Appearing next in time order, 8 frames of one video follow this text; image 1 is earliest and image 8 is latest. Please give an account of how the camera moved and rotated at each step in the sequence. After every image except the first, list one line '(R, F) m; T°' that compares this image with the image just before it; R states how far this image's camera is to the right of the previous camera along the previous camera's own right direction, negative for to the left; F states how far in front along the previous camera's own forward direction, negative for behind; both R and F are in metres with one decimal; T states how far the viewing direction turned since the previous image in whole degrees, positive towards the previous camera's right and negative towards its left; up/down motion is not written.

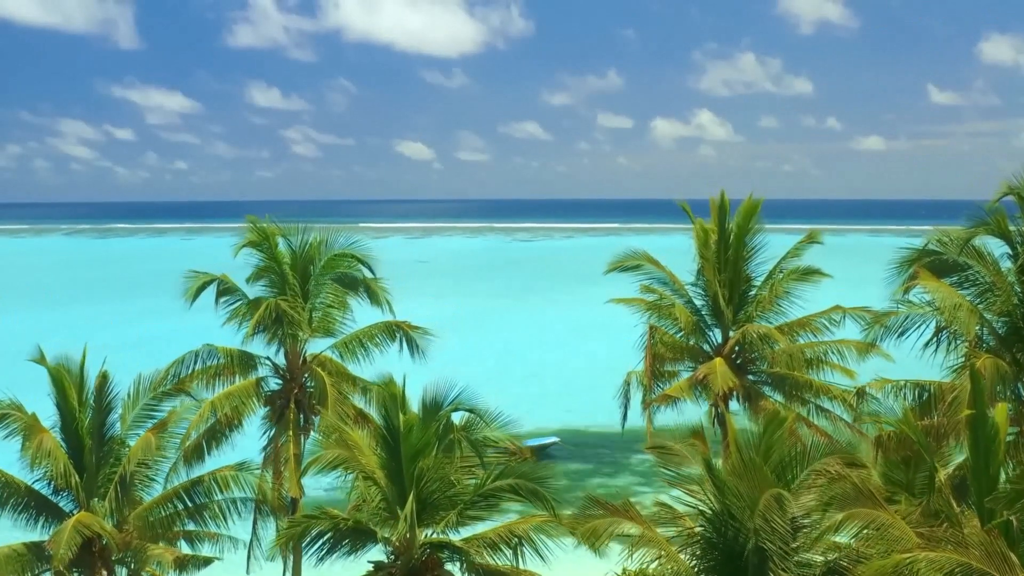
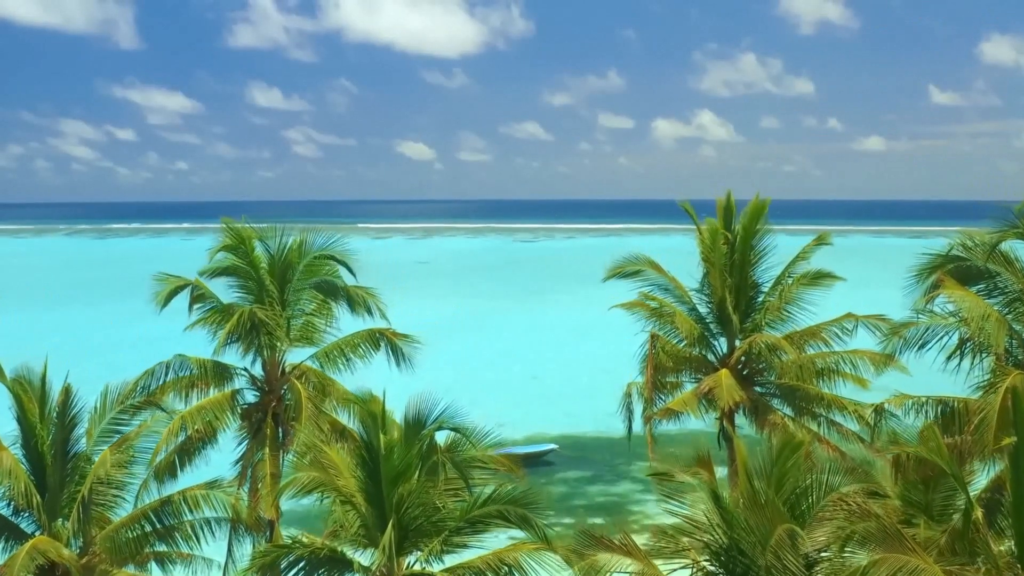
(+0.1, +0.4) m; 0°
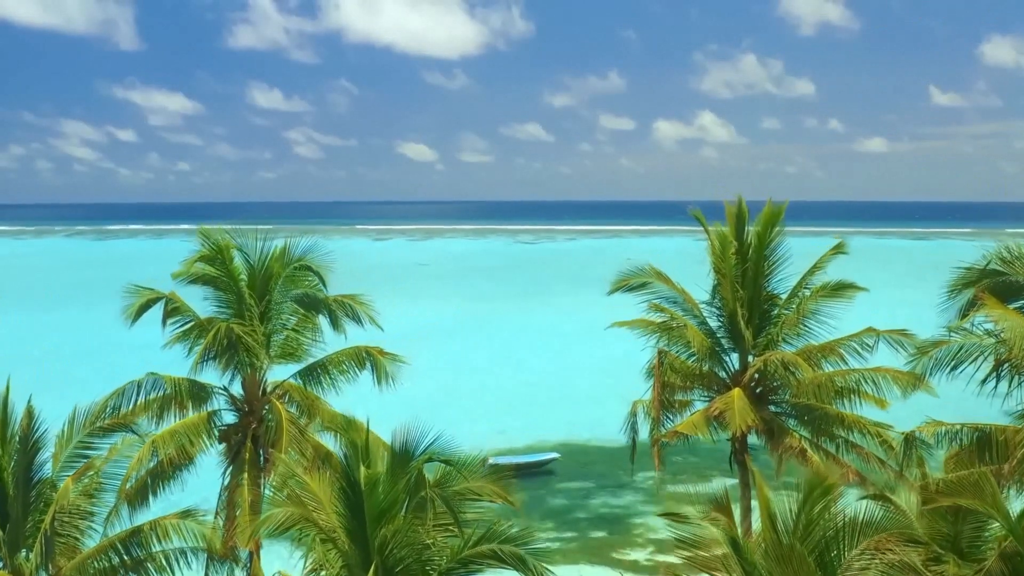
(0.0, +0.4) m; 0°
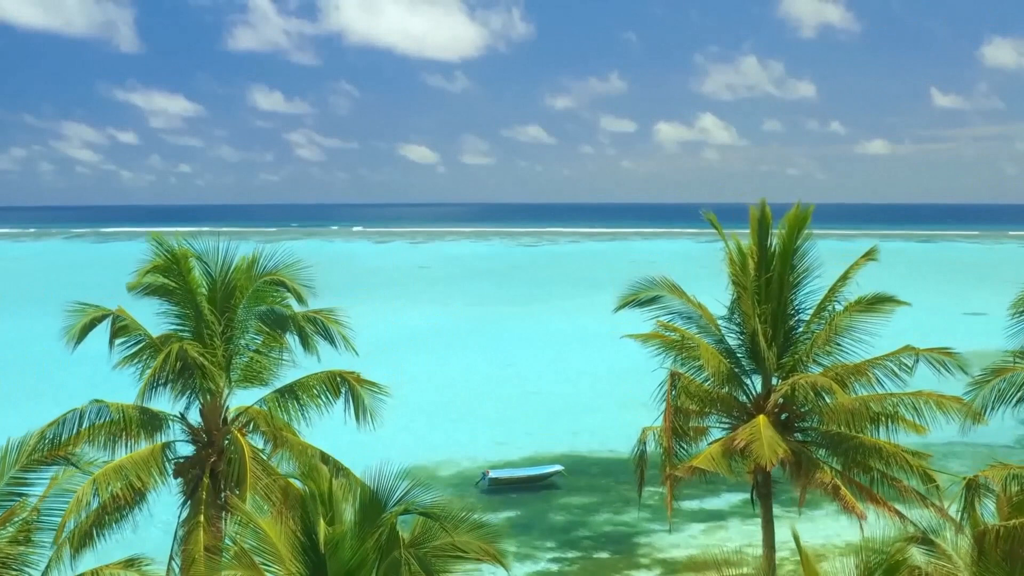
(0.0, +0.6) m; 0°
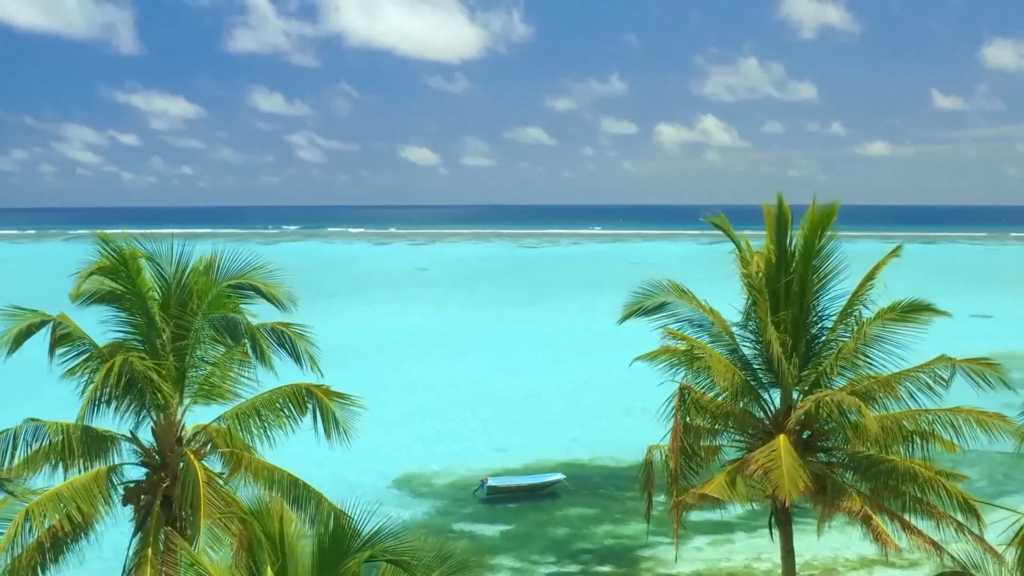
(0.0, +0.2) m; 0°
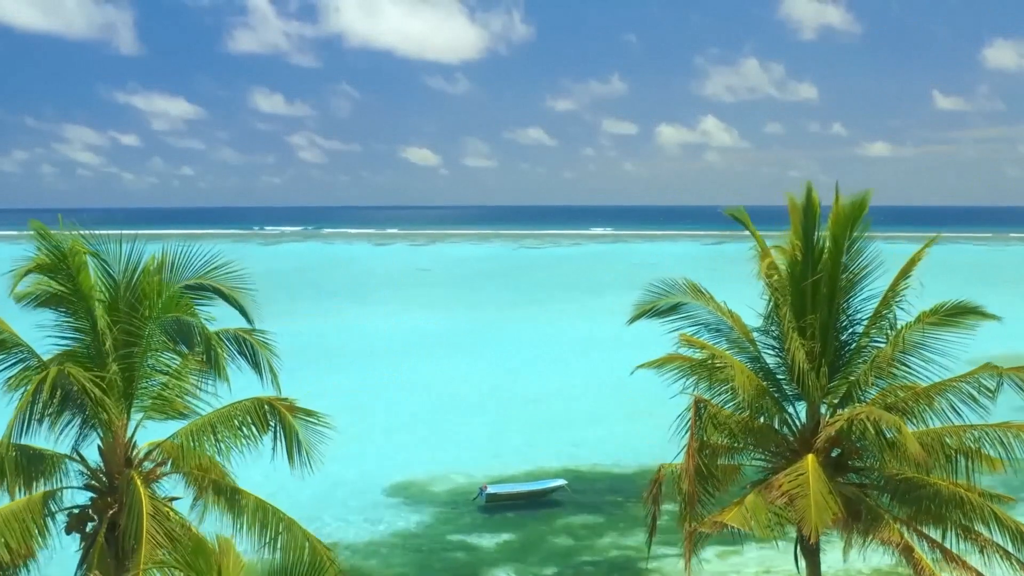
(0.0, +0.2) m; 0°
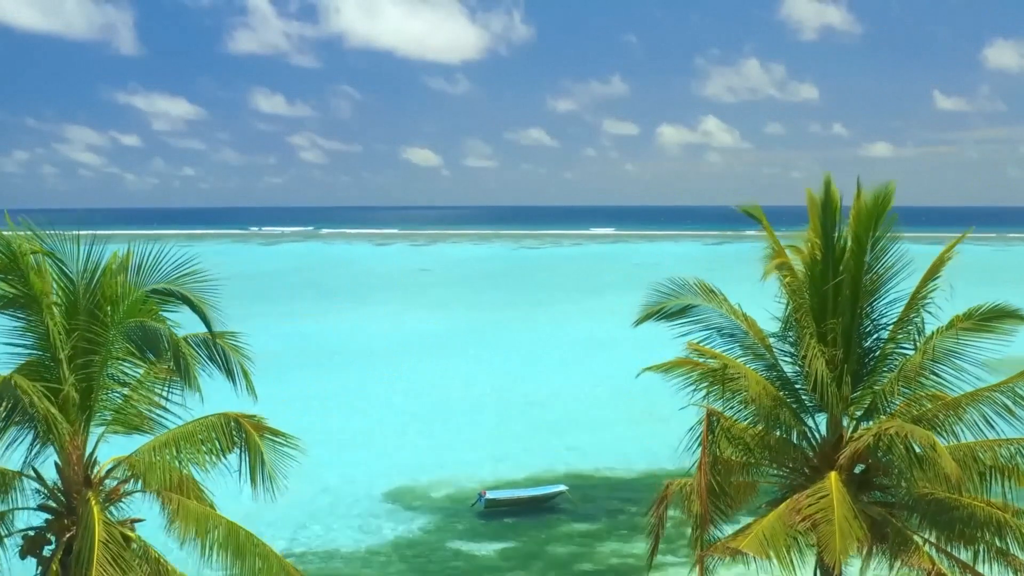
(0.0, +0.3) m; 0°
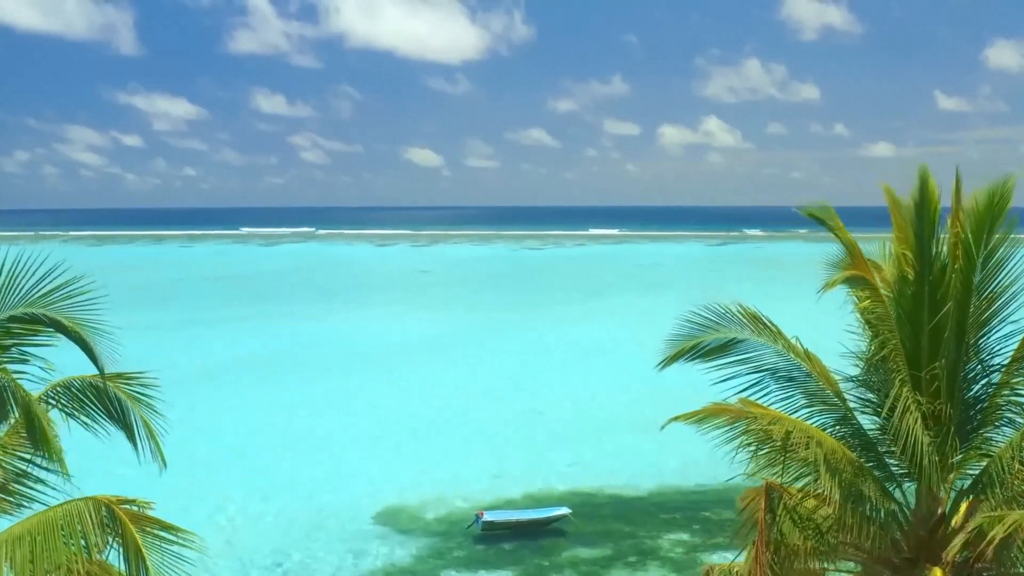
(0.0, +0.5) m; 0°
